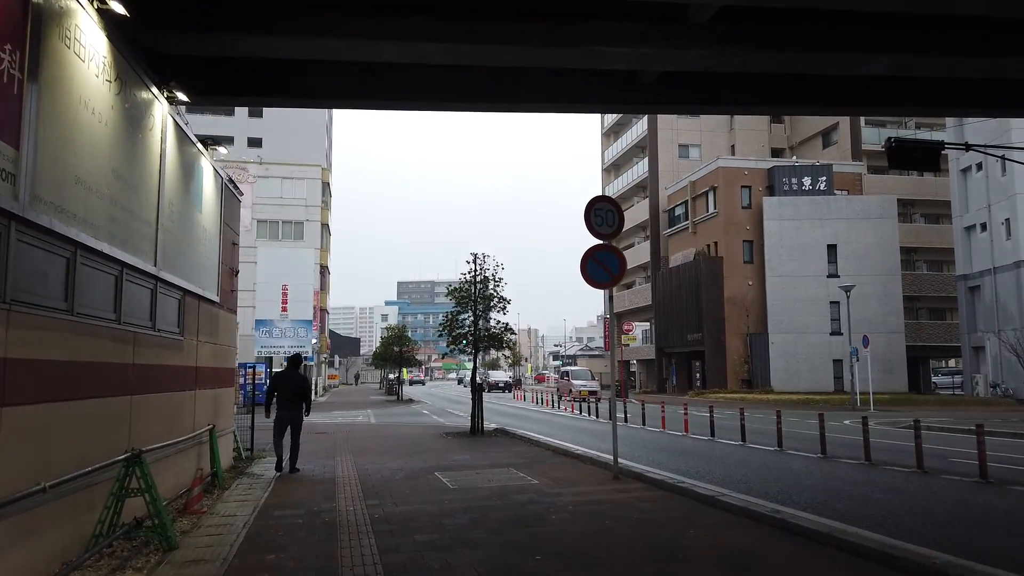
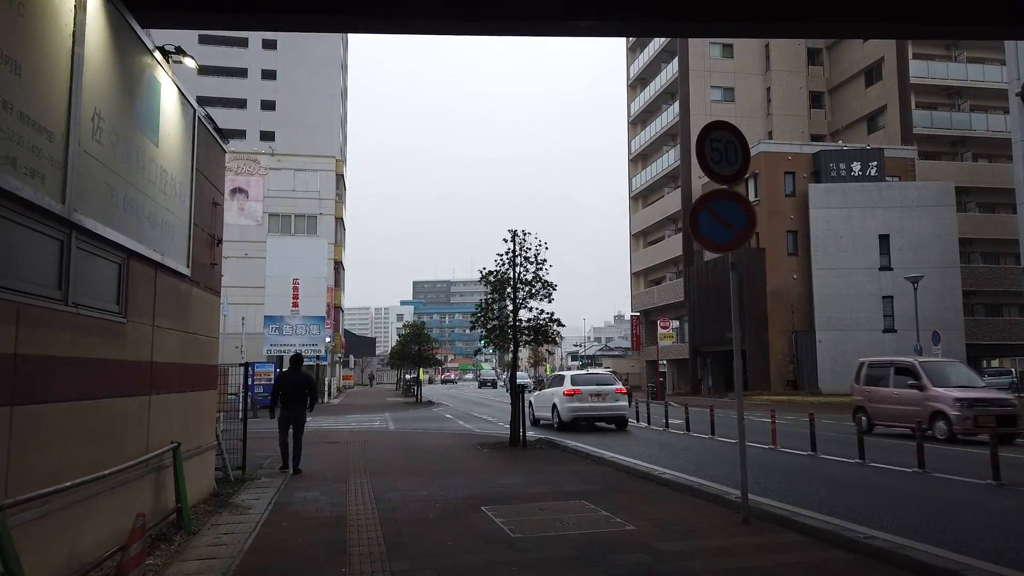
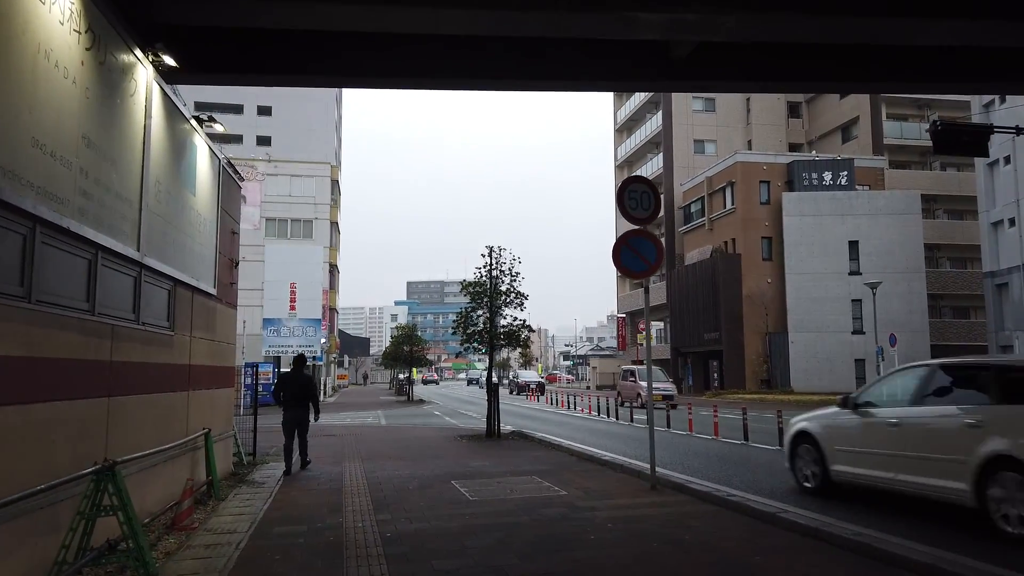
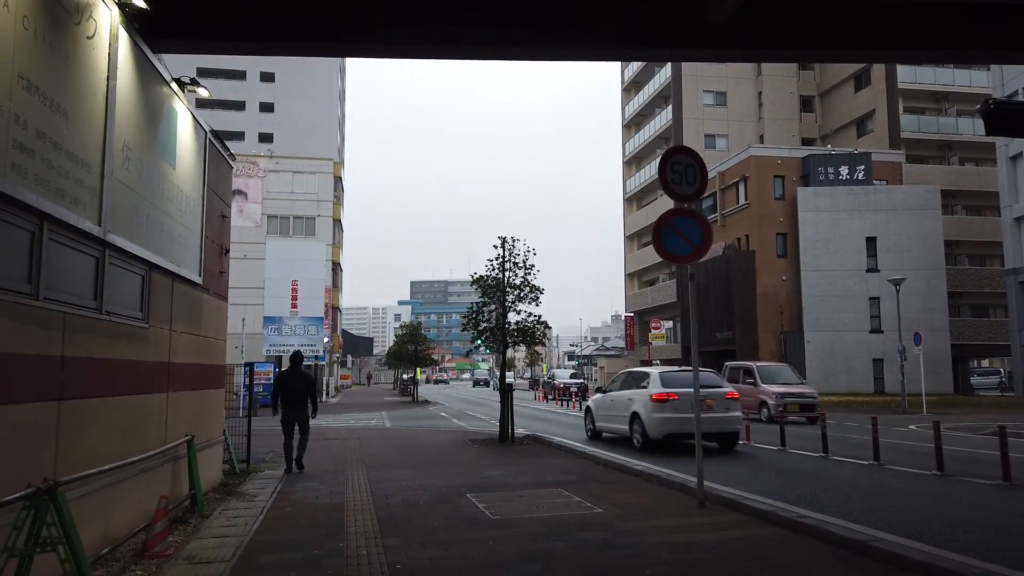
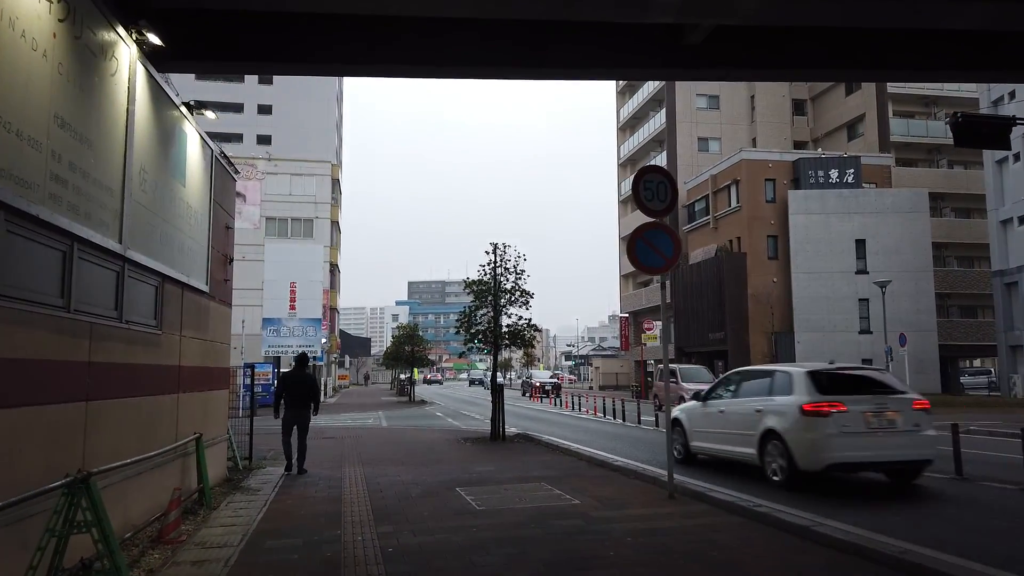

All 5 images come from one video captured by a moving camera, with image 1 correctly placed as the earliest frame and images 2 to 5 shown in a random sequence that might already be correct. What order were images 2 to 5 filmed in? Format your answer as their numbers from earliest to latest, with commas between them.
3, 5, 4, 2
